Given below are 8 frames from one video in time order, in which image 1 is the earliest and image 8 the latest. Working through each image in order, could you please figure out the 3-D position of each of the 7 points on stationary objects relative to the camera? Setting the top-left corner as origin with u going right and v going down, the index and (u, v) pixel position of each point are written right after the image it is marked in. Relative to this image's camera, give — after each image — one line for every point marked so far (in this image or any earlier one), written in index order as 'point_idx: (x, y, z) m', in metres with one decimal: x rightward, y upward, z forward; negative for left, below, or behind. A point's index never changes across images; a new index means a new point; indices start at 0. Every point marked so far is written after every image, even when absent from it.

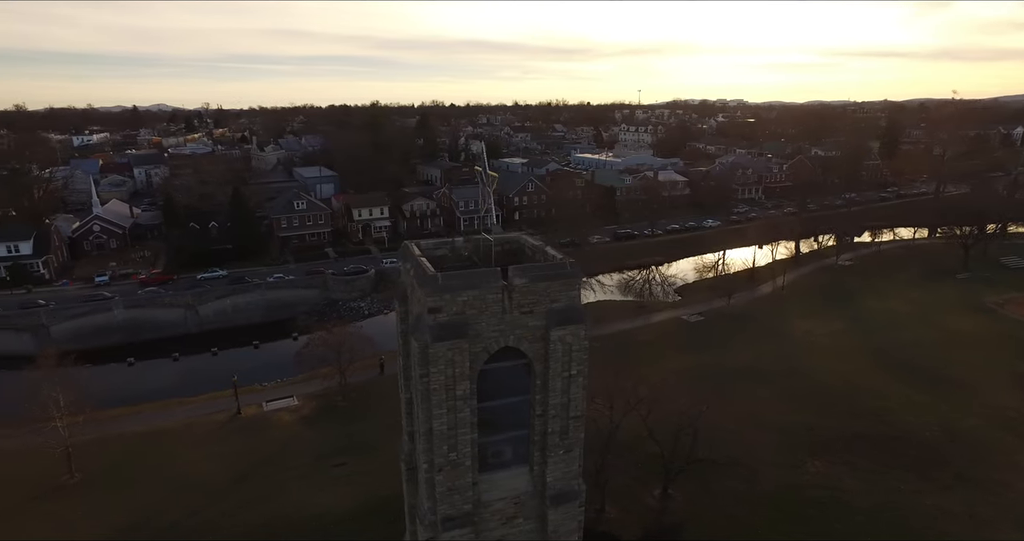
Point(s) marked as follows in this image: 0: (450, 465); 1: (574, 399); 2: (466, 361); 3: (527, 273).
0: (-0.8, -2.6, +8.6) m
1: (+0.9, -1.8, +8.9) m
2: (-0.6, -1.2, +8.3) m
3: (+0.2, 0.0, +8.4) m
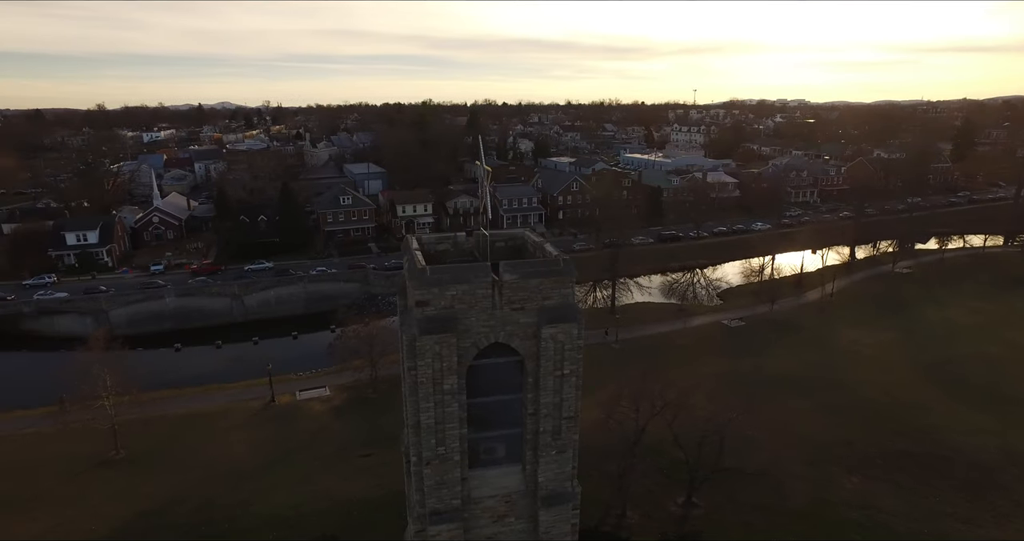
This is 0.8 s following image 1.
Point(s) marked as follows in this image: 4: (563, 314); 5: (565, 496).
0: (-1.0, -2.6, +8.6) m
1: (+0.8, -1.8, +8.8) m
2: (-0.8, -1.1, +8.2) m
3: (+0.1, 0.0, +8.3) m
4: (+0.7, -0.6, +8.4) m
5: (+0.8, -3.3, +9.2) m
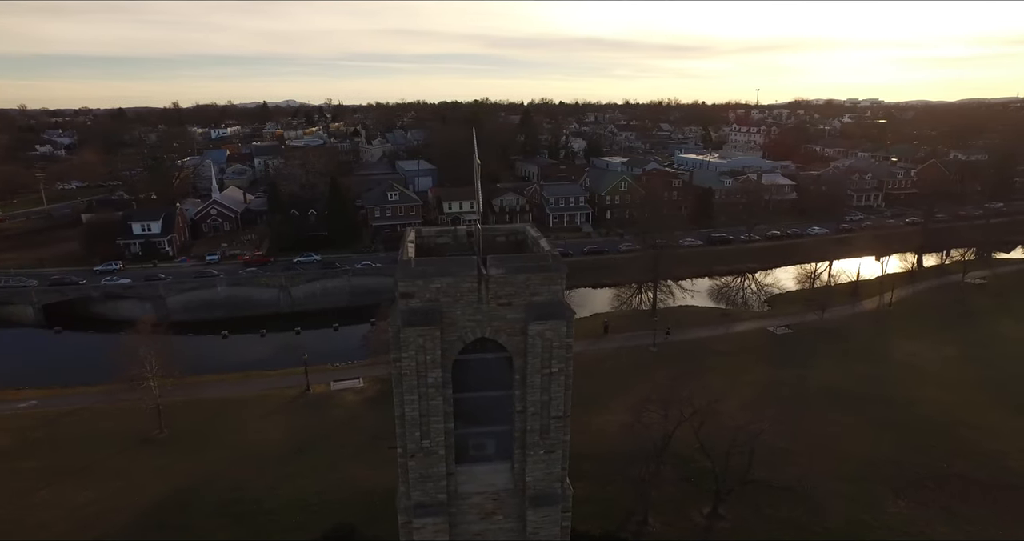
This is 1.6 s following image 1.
0: (-1.2, -2.5, +8.6) m
1: (+0.6, -1.8, +8.6) m
2: (-1.0, -1.0, +8.2) m
3: (-0.1, +0.1, +8.1) m
4: (+0.5, -0.5, +8.2) m
5: (+0.6, -3.2, +9.0) m
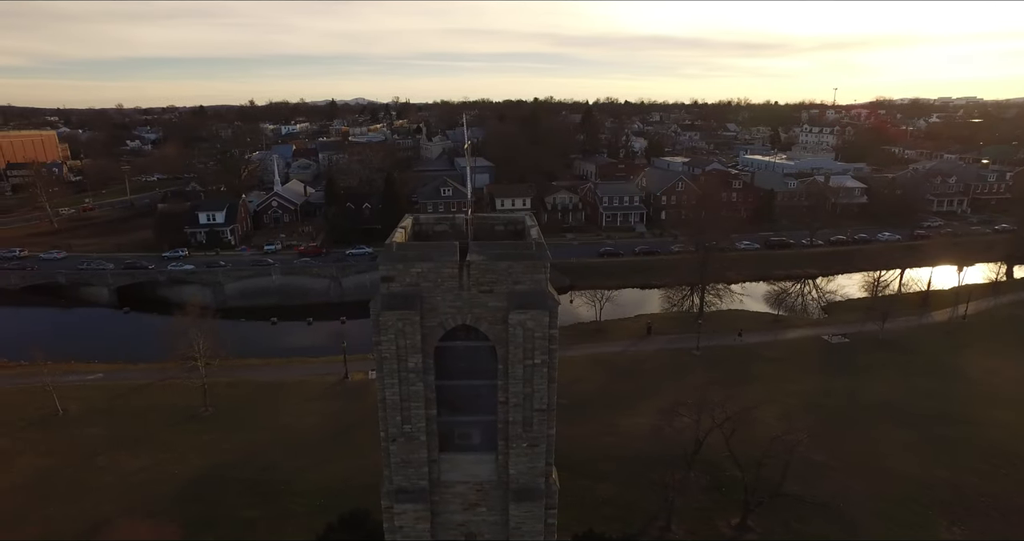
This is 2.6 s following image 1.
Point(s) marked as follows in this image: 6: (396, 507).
0: (-1.5, -2.3, +8.6) m
1: (+0.3, -1.6, +8.4) m
2: (-1.2, -0.8, +8.1) m
3: (-0.3, +0.3, +8.0) m
4: (+0.3, -0.4, +8.0) m
5: (+0.3, -3.1, +8.8) m
6: (-1.6, -3.3, +8.8) m
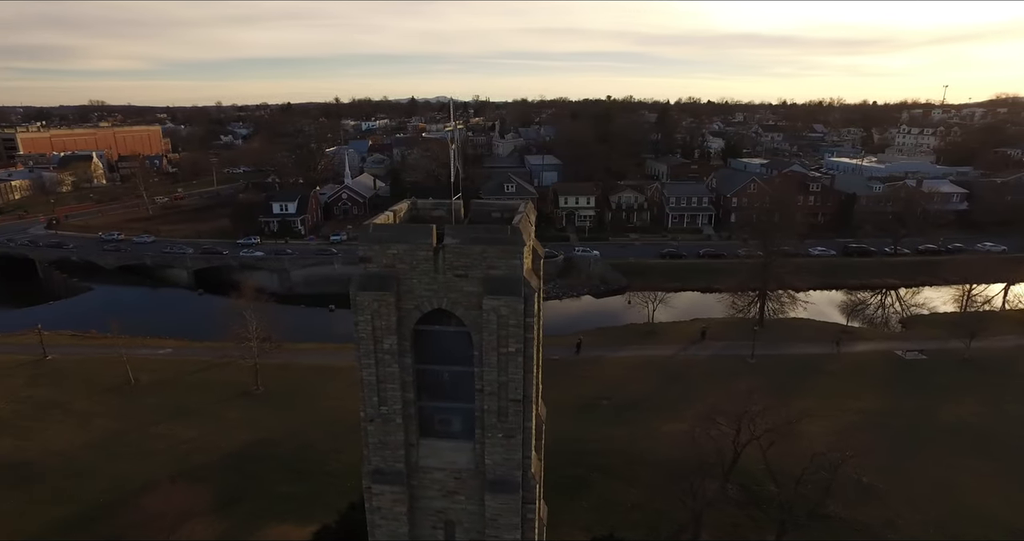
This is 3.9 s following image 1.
0: (-1.8, -2.0, +8.6) m
1: (0.0, -1.4, +8.1) m
2: (-1.5, -0.6, +8.1) m
3: (-0.6, +0.5, +7.9) m
4: (-0.1, -0.2, +7.8) m
5: (0.0, -2.9, +8.5) m
6: (-1.9, -3.0, +8.8) m
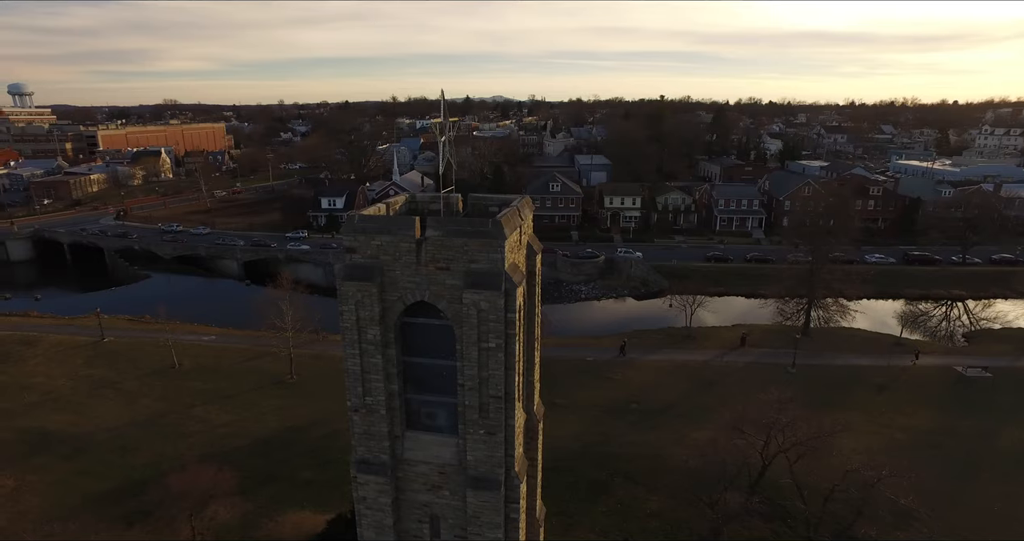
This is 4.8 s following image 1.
0: (-2.0, -1.9, +8.6) m
1: (-0.2, -1.3, +8.0) m
2: (-1.7, -0.5, +8.1) m
3: (-0.8, +0.6, +7.8) m
4: (-0.3, -0.1, +7.7) m
5: (-0.3, -2.8, +8.4) m
6: (-2.2, -2.9, +8.8) m
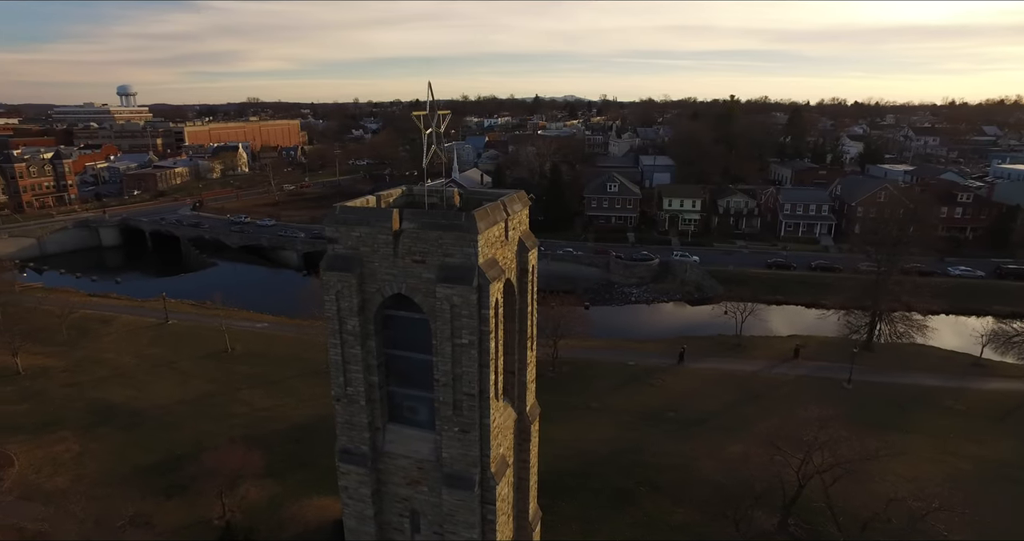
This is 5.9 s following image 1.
0: (-2.3, -1.8, +8.7) m
1: (-0.6, -1.3, +7.9) m
2: (-2.0, -0.3, +8.1) m
3: (-1.1, +0.6, +7.7) m
4: (-0.6, -0.1, +7.6) m
5: (-0.6, -2.7, +8.3) m
6: (-2.4, -2.8, +8.9) m
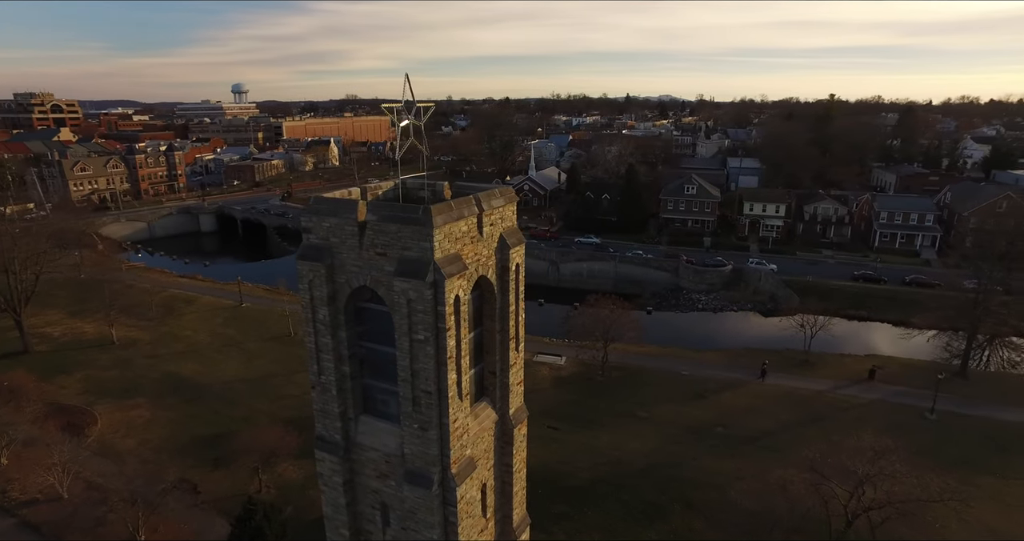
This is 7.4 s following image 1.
0: (-2.7, -1.6, +8.7) m
1: (-1.1, -1.2, +7.7) m
2: (-2.4, -0.2, +8.2) m
3: (-1.6, +0.7, +7.6) m
4: (-1.1, 0.0, +7.4) m
5: (-1.1, -2.7, +8.1) m
6: (-2.8, -2.6, +9.0) m
